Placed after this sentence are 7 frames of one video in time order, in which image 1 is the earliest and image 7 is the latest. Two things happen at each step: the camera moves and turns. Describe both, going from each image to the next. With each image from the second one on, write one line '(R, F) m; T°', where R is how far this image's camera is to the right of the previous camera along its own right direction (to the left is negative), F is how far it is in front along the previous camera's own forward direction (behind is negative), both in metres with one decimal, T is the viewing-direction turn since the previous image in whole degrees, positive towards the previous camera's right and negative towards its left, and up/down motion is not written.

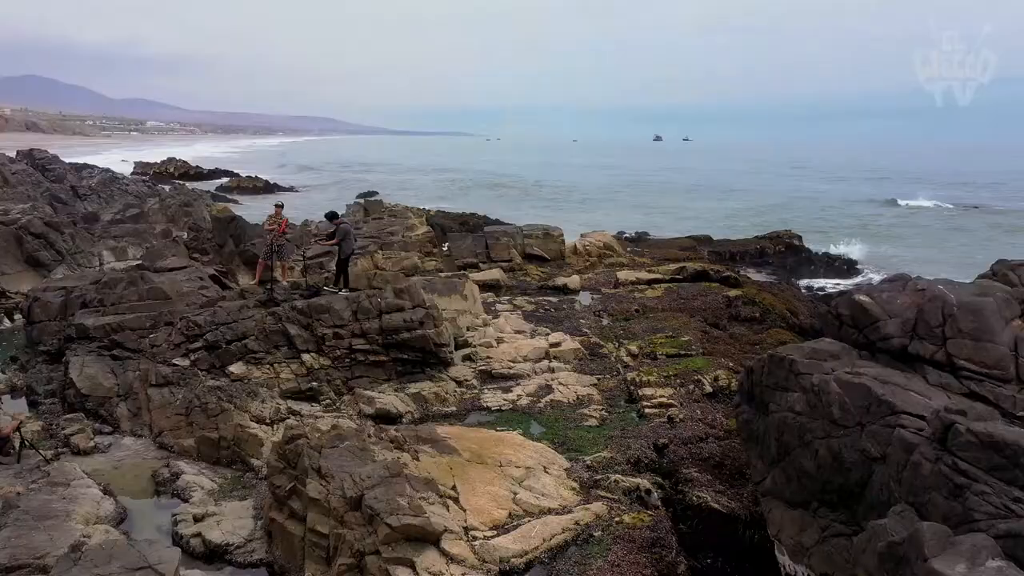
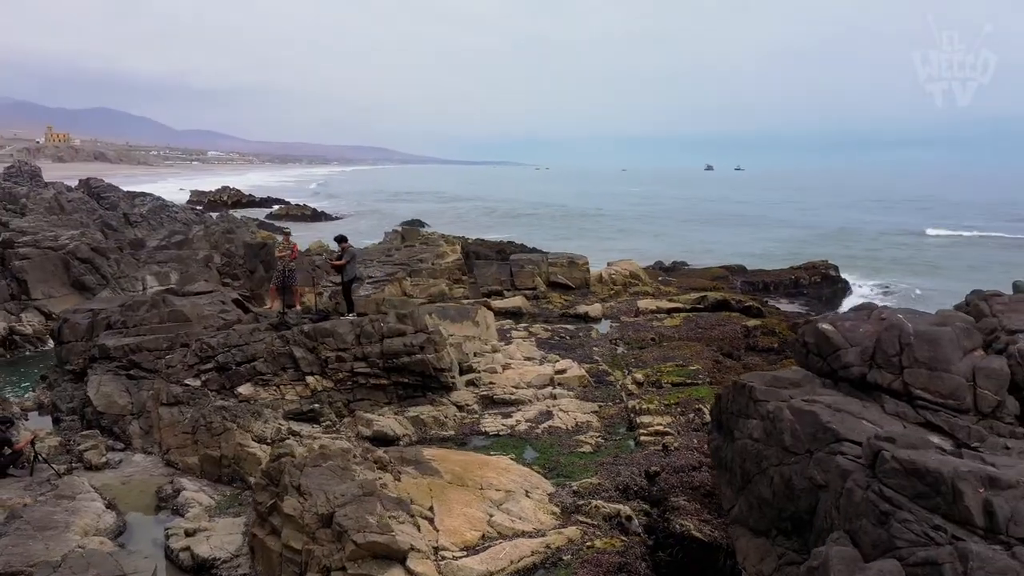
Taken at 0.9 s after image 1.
(+0.8, -0.2) m; -3°
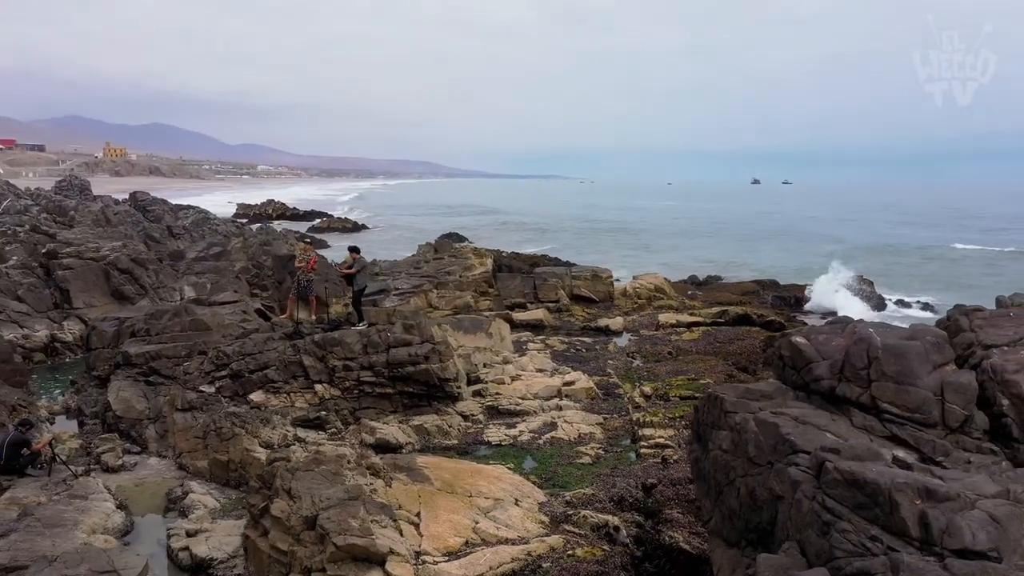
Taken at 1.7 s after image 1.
(+0.6, -0.2) m; -3°
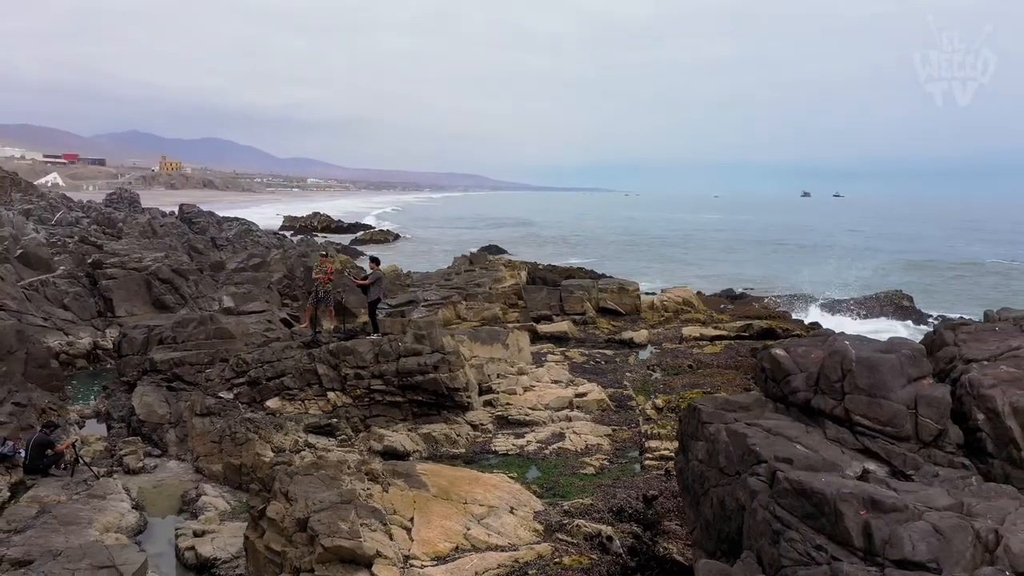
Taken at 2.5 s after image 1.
(+0.6, -0.2) m; -3°
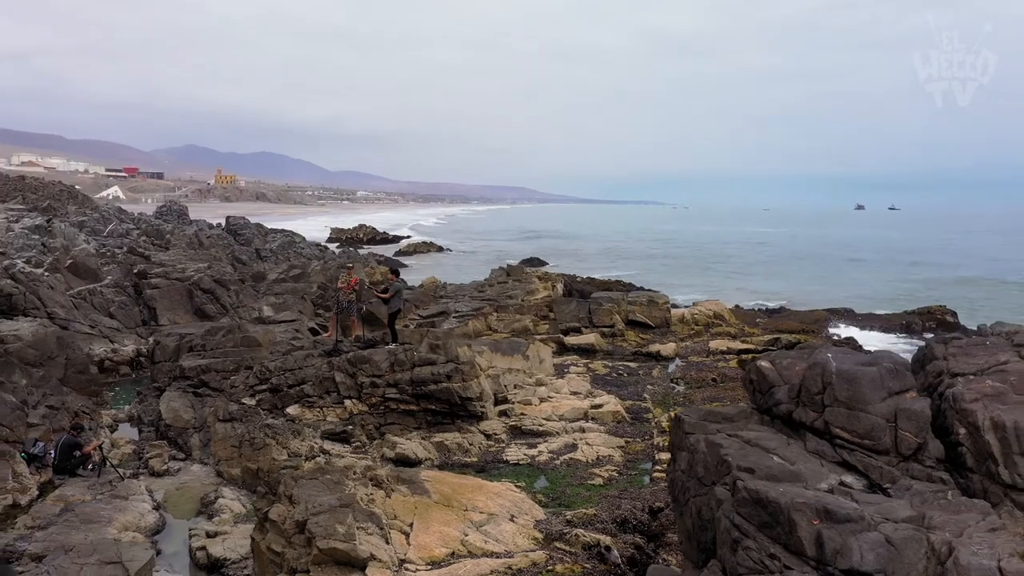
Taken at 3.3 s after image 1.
(+0.6, -0.2) m; -3°
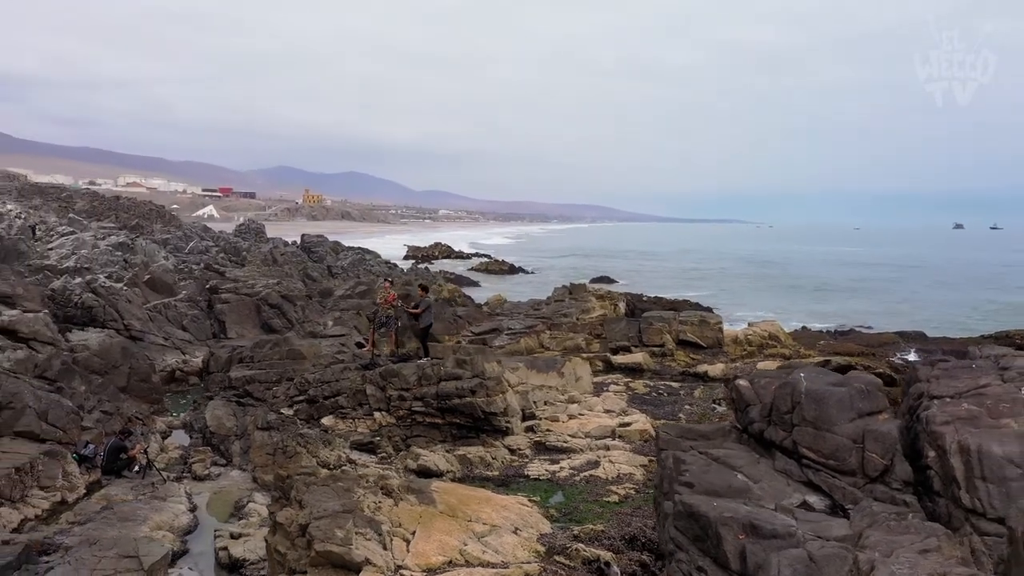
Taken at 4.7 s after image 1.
(+0.9, -0.2) m; -5°
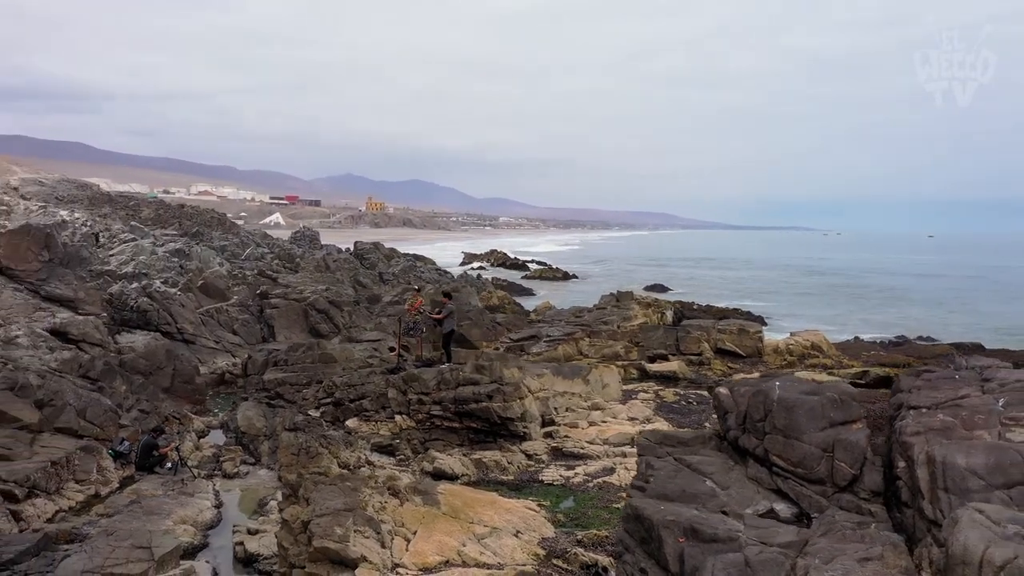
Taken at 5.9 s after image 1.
(+0.7, -0.2) m; -4°
